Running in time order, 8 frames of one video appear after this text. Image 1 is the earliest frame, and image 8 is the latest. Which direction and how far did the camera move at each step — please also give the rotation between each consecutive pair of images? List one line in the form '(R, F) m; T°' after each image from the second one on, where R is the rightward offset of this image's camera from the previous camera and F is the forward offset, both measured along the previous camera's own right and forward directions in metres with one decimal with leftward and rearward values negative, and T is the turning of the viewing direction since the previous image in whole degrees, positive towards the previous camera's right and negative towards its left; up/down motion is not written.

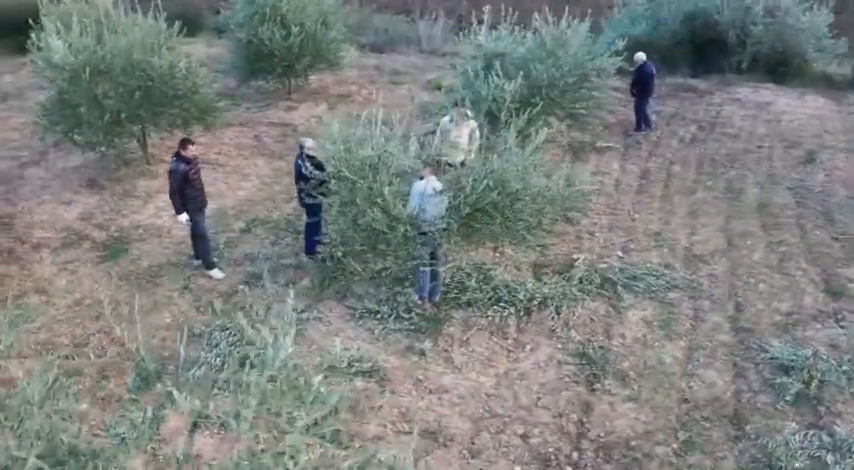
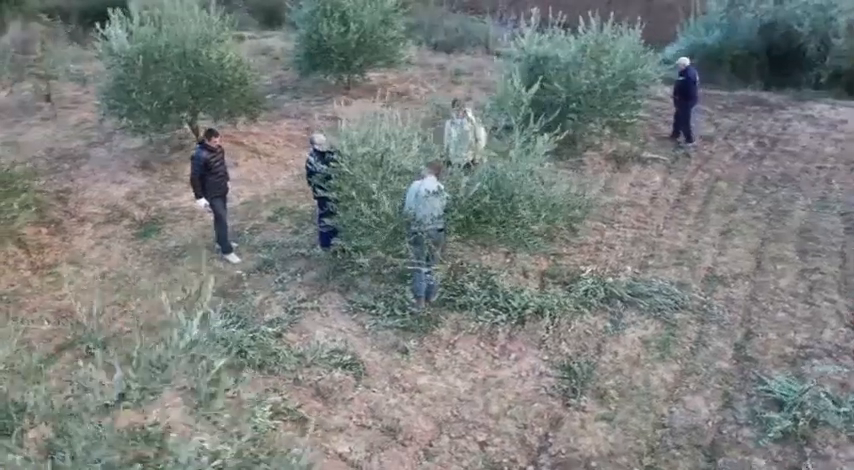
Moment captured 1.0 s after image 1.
(+1.0, 0.0) m; -8°
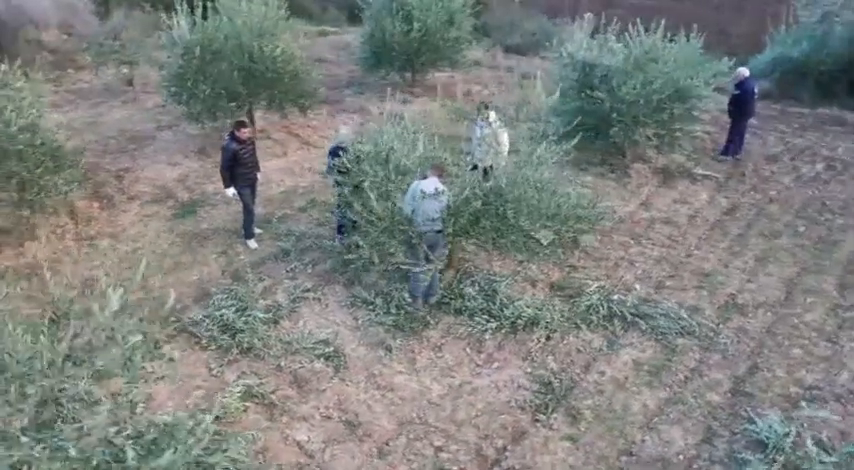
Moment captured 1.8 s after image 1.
(+1.0, +0.1) m; -8°
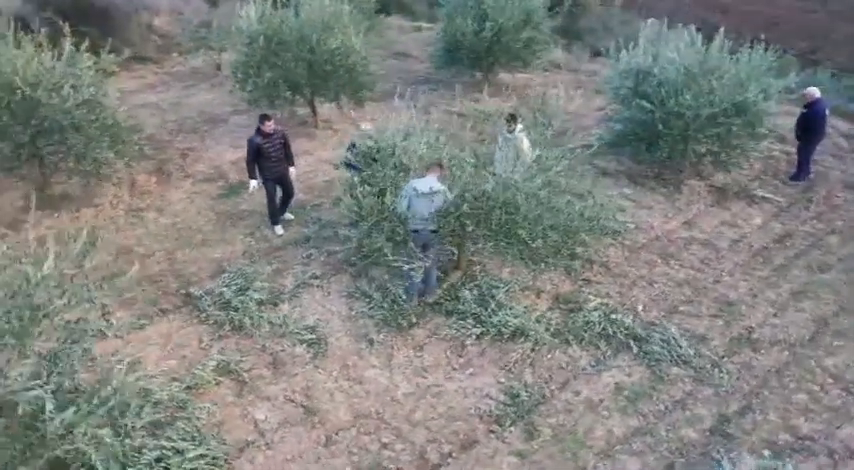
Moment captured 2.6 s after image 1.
(+1.2, +0.1) m; -10°
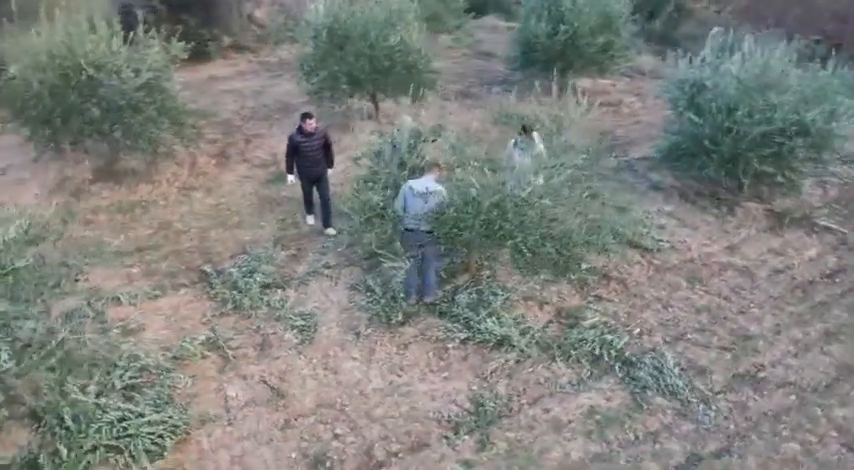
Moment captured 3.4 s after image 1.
(+1.2, +0.1) m; -10°
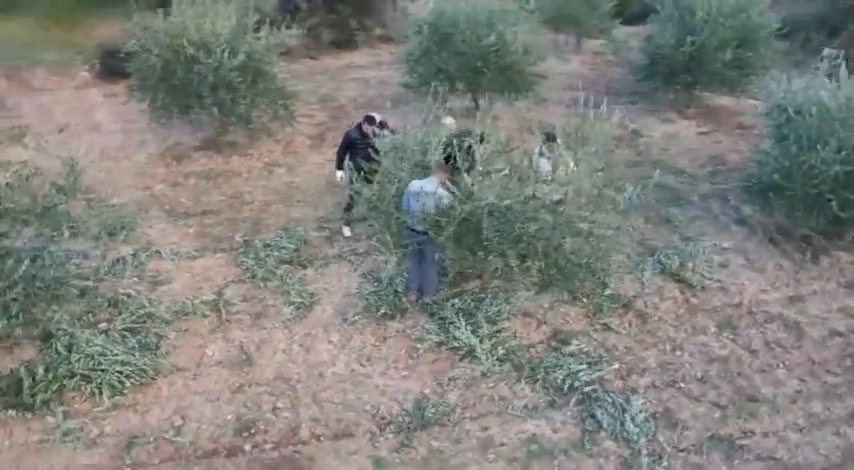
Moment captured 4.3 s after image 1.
(+1.9, +0.2) m; -15°
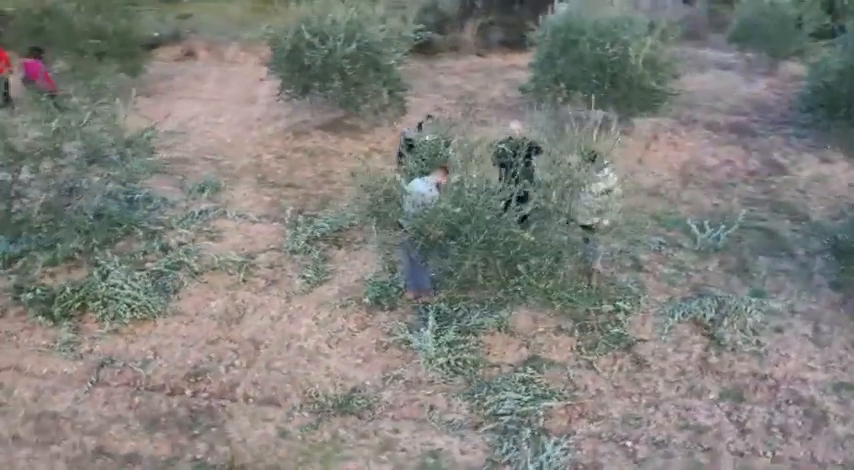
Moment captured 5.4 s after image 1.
(+2.3, +0.4) m; -19°
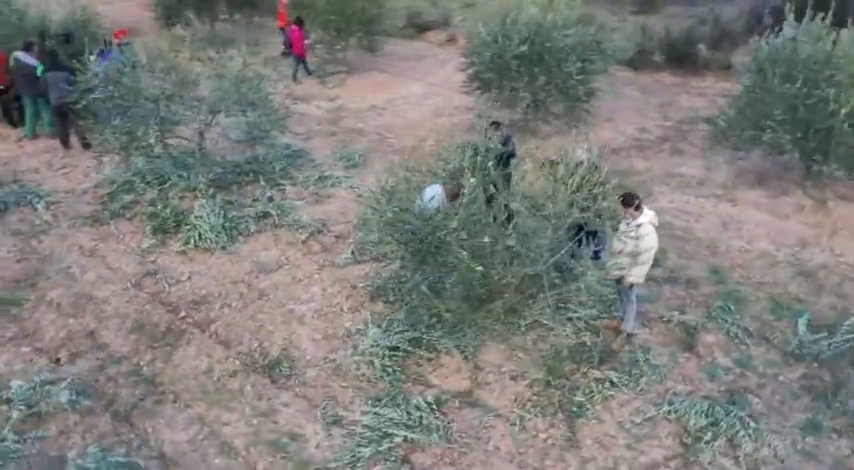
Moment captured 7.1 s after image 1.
(+3.2, +0.9) m; -28°
